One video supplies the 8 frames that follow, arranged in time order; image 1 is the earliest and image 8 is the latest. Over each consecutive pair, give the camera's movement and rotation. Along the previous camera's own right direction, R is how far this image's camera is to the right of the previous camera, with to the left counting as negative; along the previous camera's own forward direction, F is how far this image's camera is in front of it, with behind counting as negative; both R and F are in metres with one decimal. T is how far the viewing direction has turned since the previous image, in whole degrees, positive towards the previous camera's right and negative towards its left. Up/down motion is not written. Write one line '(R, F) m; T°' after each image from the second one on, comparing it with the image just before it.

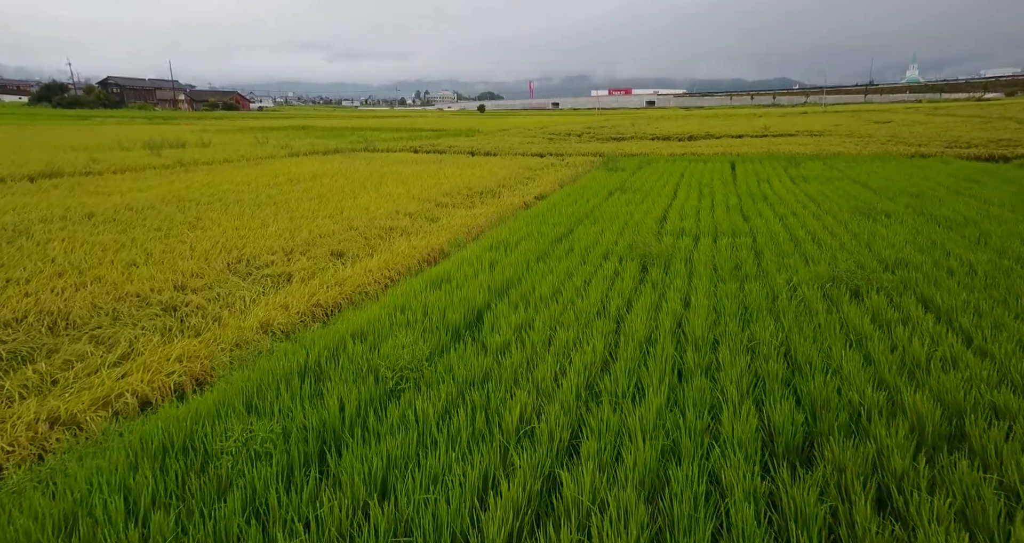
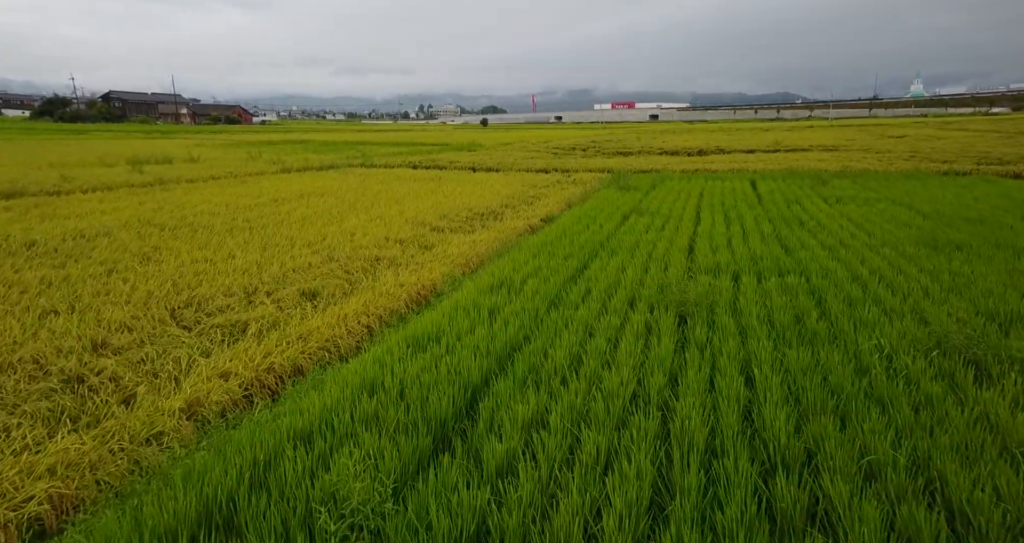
(0.0, +0.8) m; 0°
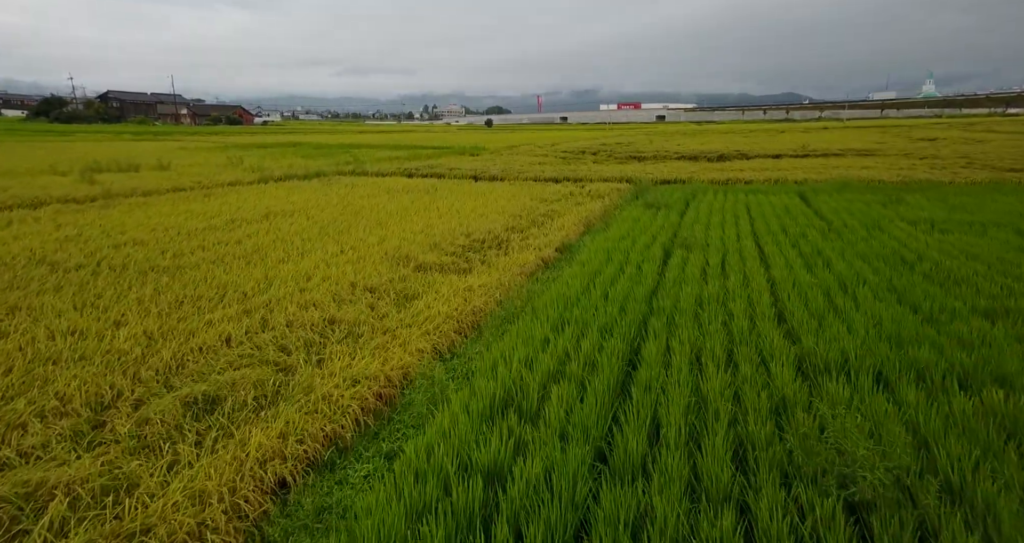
(0.0, +1.6) m; 0°
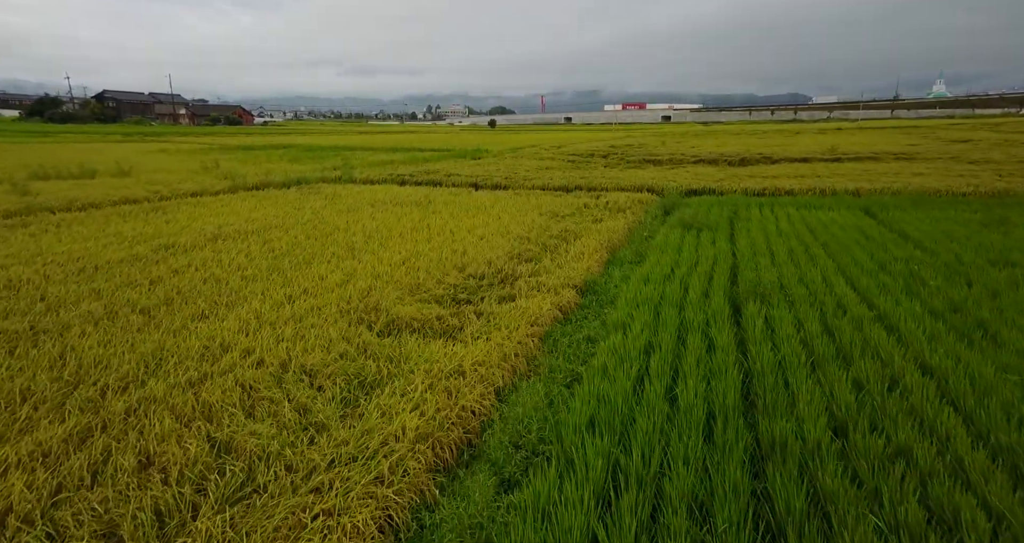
(0.0, +1.6) m; 0°
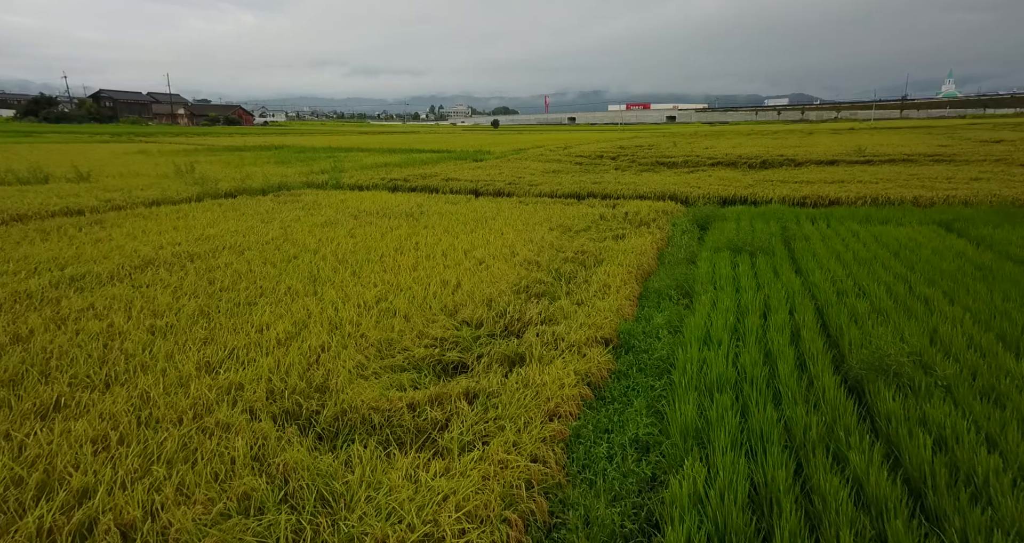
(0.0, +1.4) m; 0°
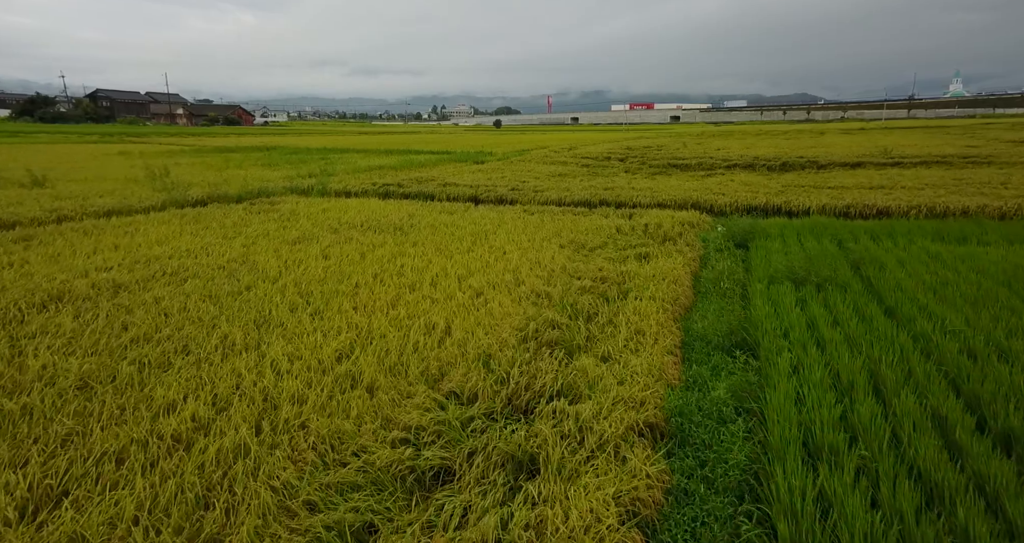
(0.0, +1.1) m; 0°
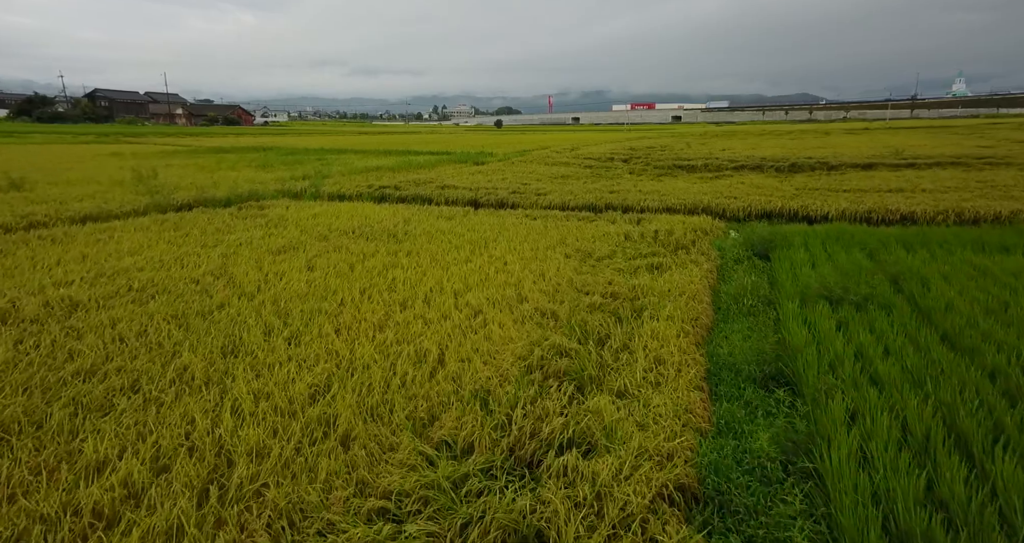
(0.0, +0.5) m; 0°
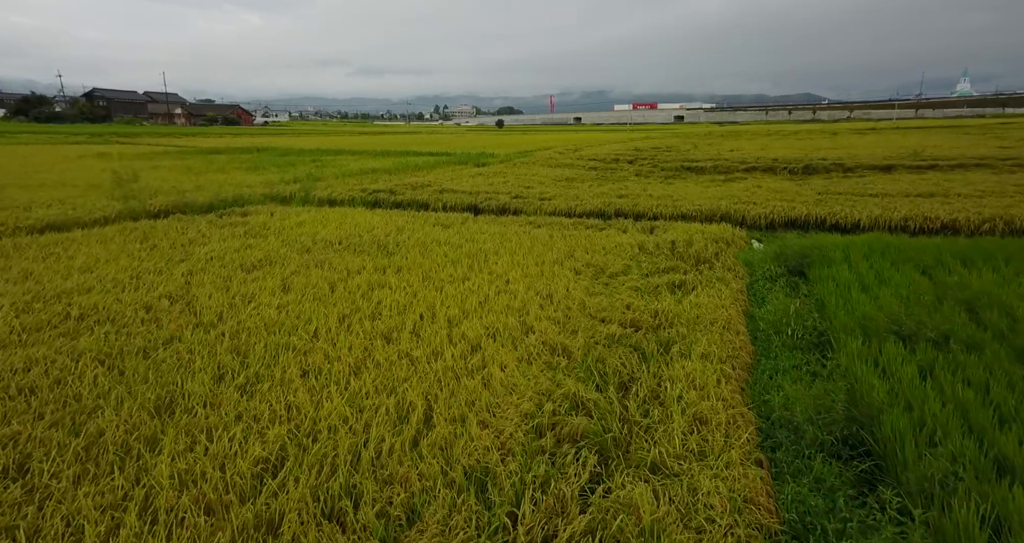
(0.0, +0.7) m; 0°
